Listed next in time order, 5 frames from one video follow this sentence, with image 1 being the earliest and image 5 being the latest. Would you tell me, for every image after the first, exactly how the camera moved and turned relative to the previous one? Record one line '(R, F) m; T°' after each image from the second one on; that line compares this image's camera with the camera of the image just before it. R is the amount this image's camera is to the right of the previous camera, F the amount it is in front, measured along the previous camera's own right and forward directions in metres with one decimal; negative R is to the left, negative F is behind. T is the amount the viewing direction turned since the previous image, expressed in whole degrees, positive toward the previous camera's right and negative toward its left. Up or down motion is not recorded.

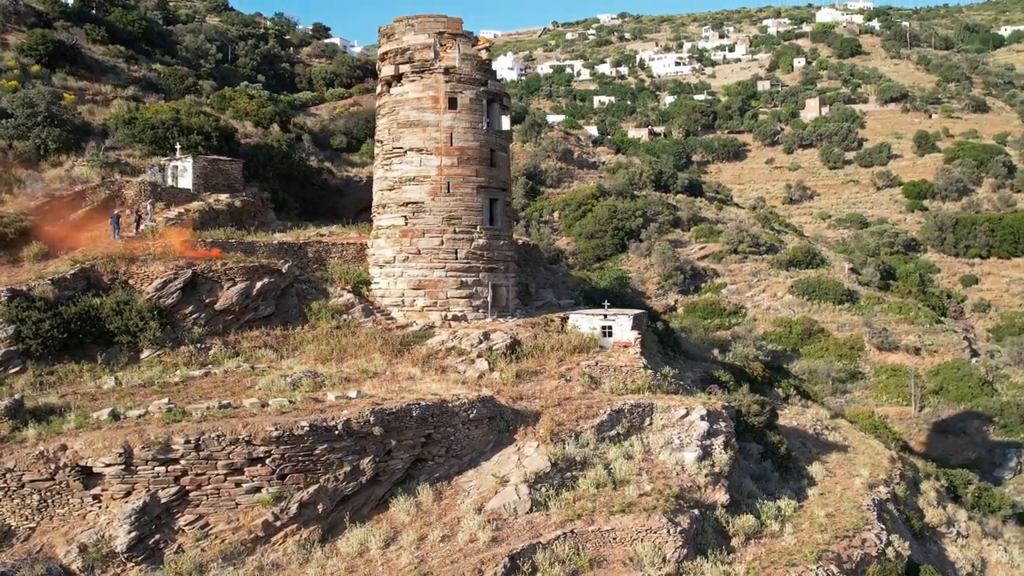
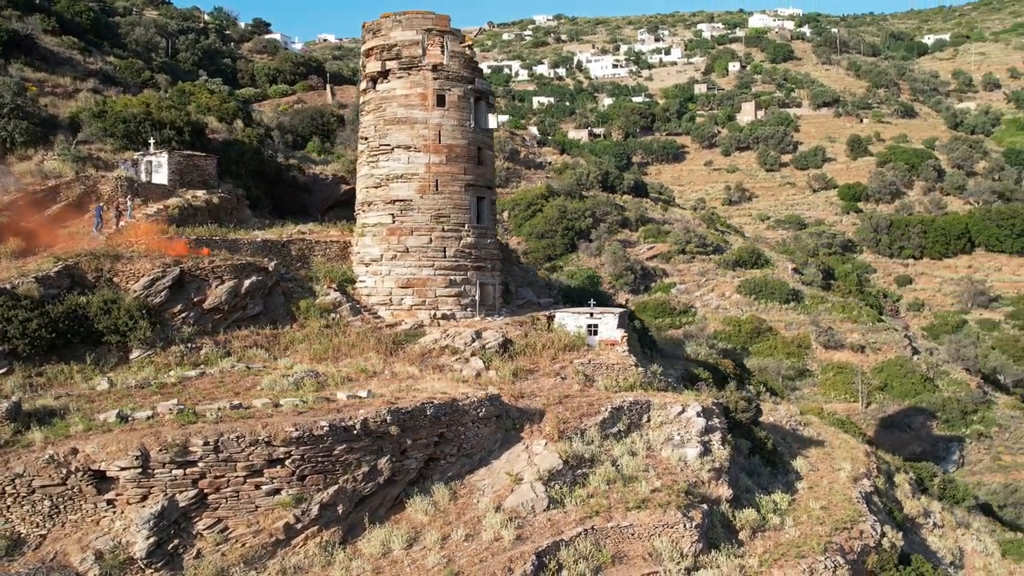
(-0.8, +0.1) m; +4°
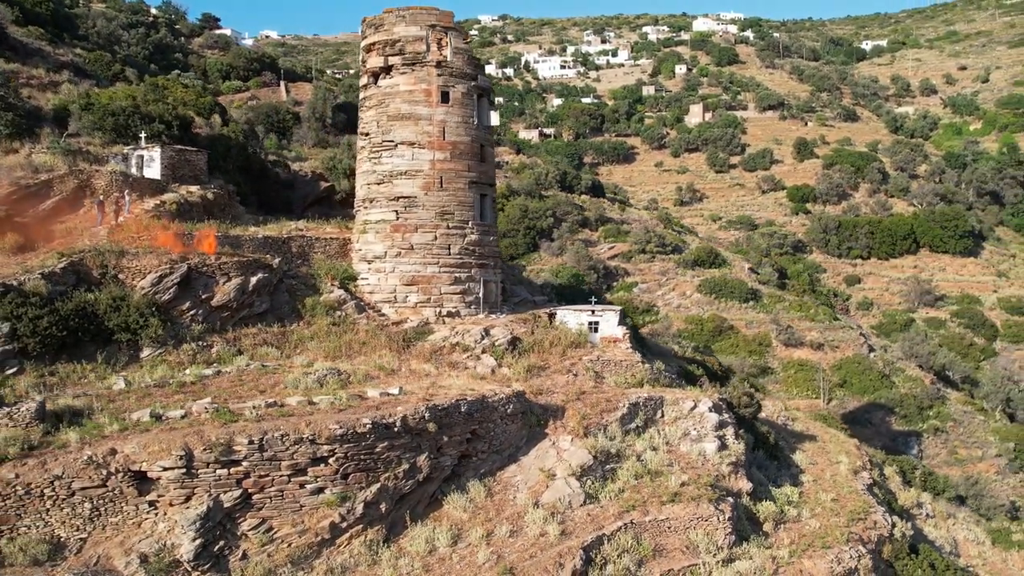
(-0.9, 0.0) m; +4°
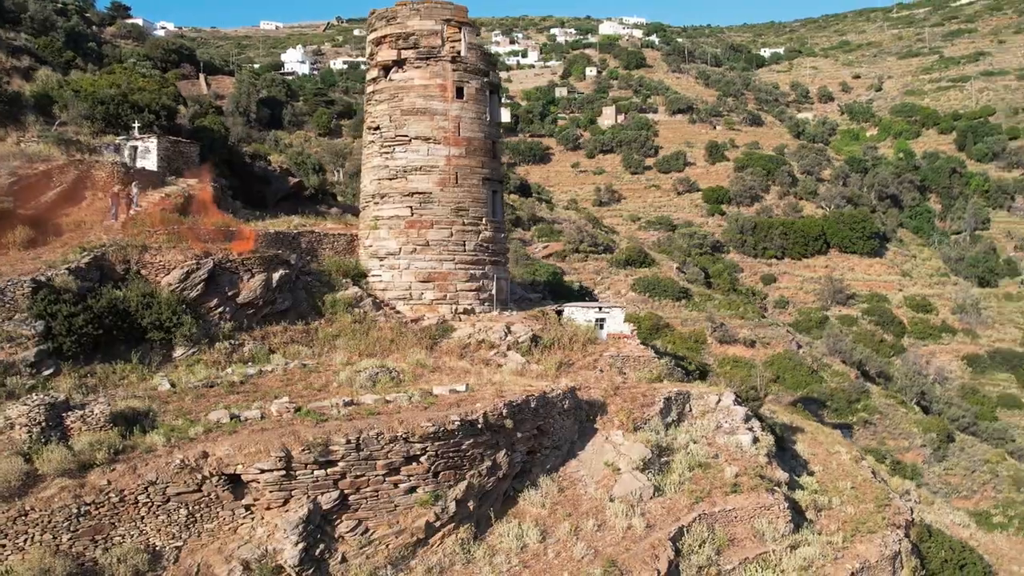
(-1.7, +0.1) m; +7°
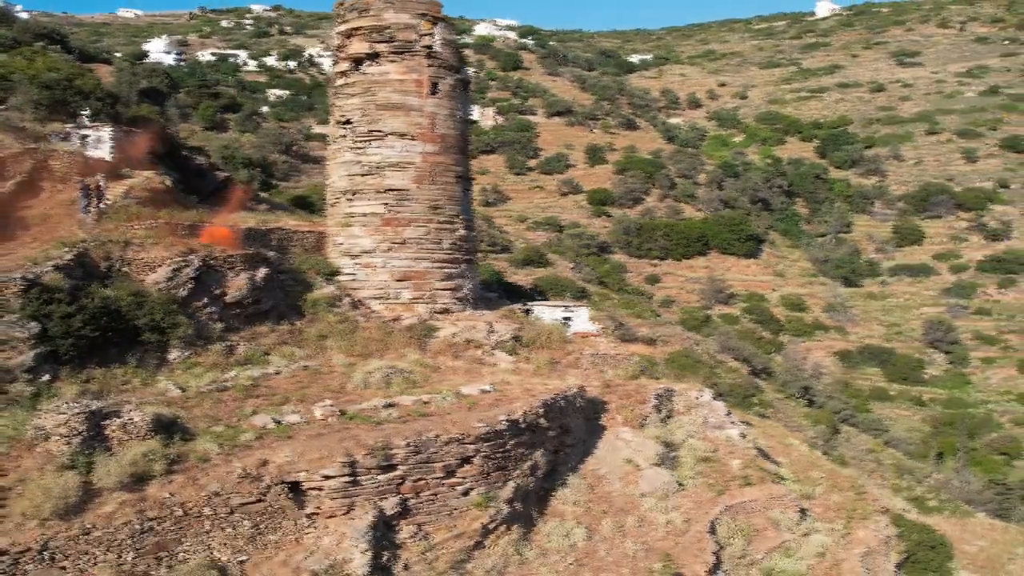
(-1.6, +0.2) m; +9°
